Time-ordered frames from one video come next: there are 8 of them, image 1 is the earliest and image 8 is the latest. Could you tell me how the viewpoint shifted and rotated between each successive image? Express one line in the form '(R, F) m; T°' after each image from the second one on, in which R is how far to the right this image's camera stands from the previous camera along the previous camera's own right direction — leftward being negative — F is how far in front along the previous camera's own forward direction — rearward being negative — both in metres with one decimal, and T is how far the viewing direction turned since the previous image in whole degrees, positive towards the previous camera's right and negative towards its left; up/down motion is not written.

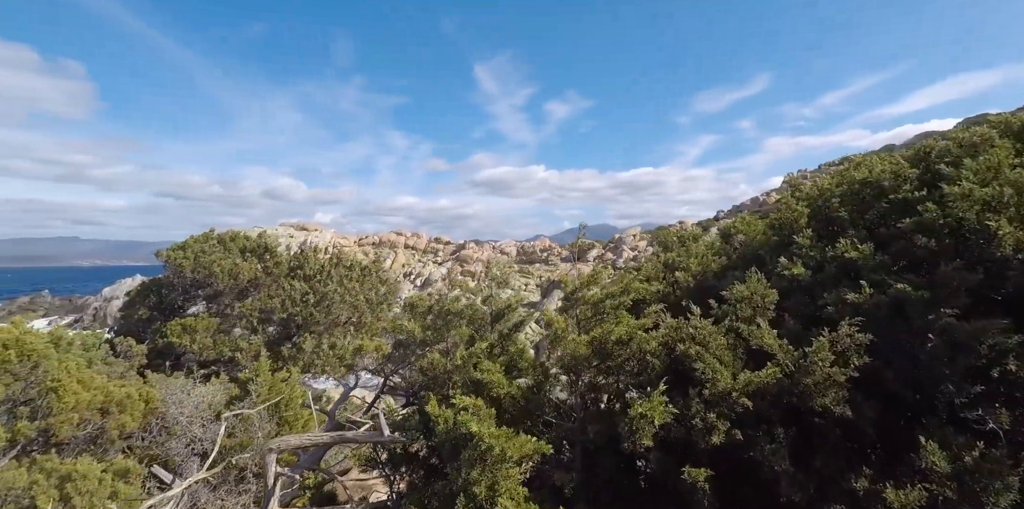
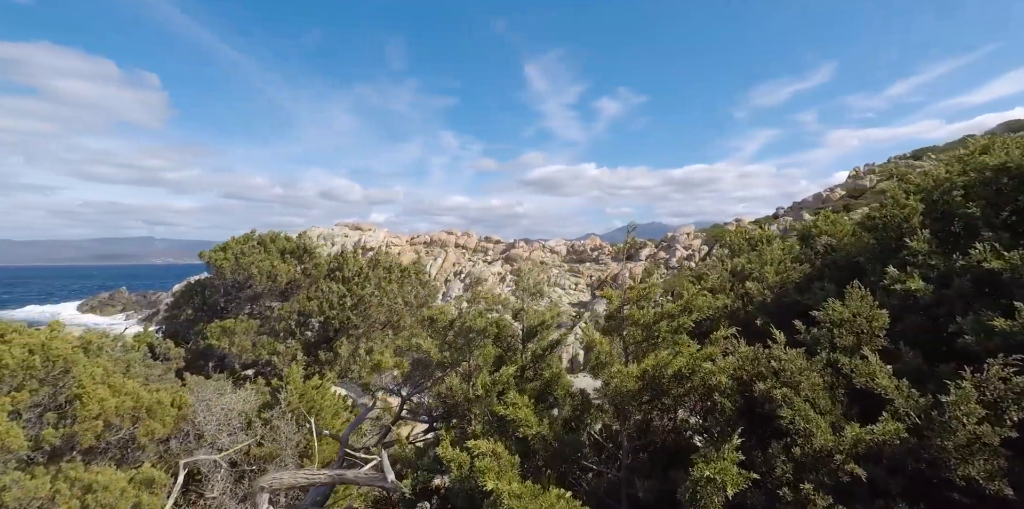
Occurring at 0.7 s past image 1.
(+0.2, +1.2) m; -5°
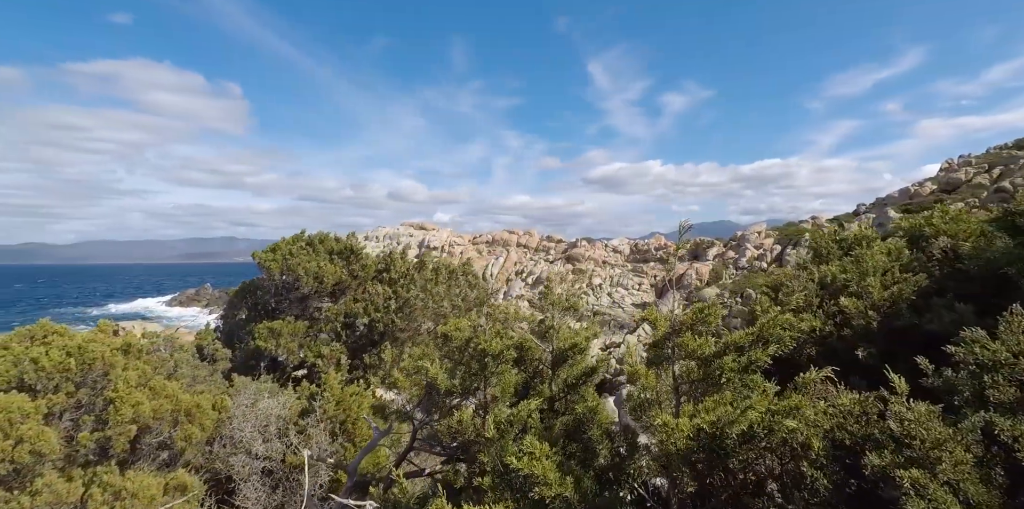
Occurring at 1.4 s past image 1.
(+0.3, +1.2) m; -6°
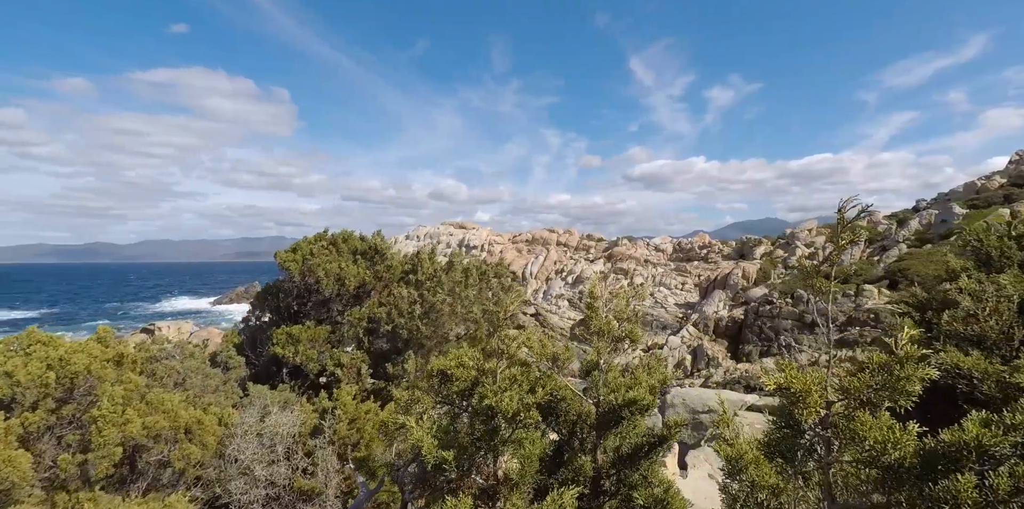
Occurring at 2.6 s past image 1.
(+0.1, +1.8) m; -4°
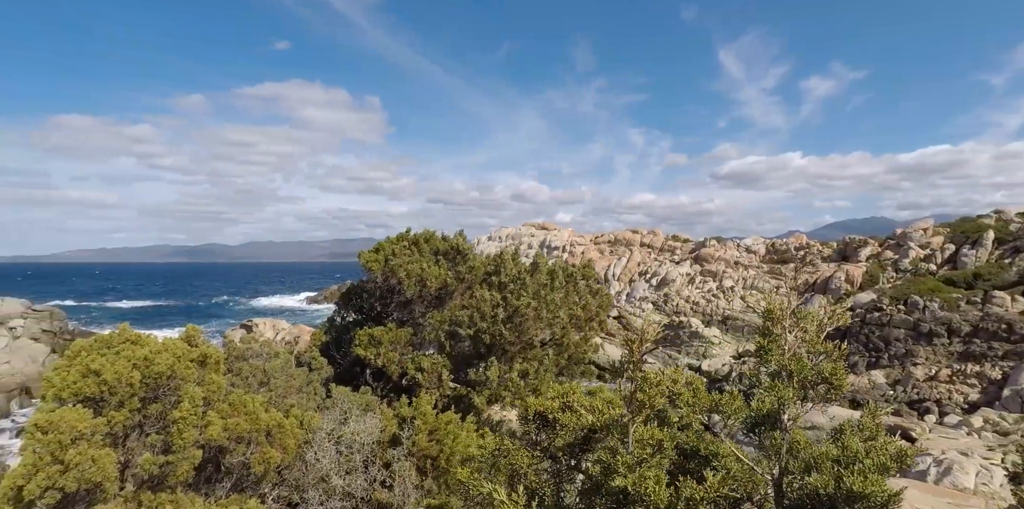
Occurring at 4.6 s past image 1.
(-0.2, +1.1) m; -8°
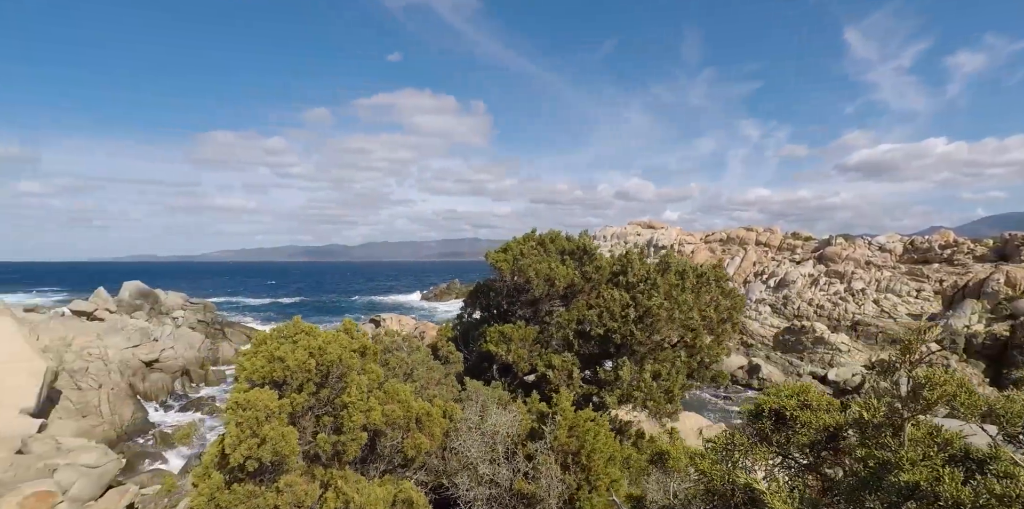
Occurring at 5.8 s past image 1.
(-0.7, -0.3) m; -10°
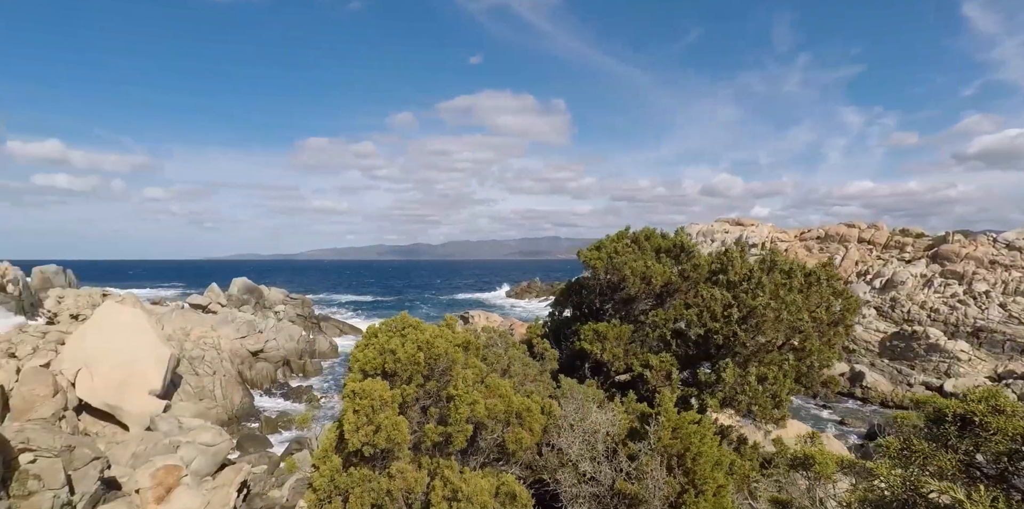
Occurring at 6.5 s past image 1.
(-0.4, -0.1) m; -8°
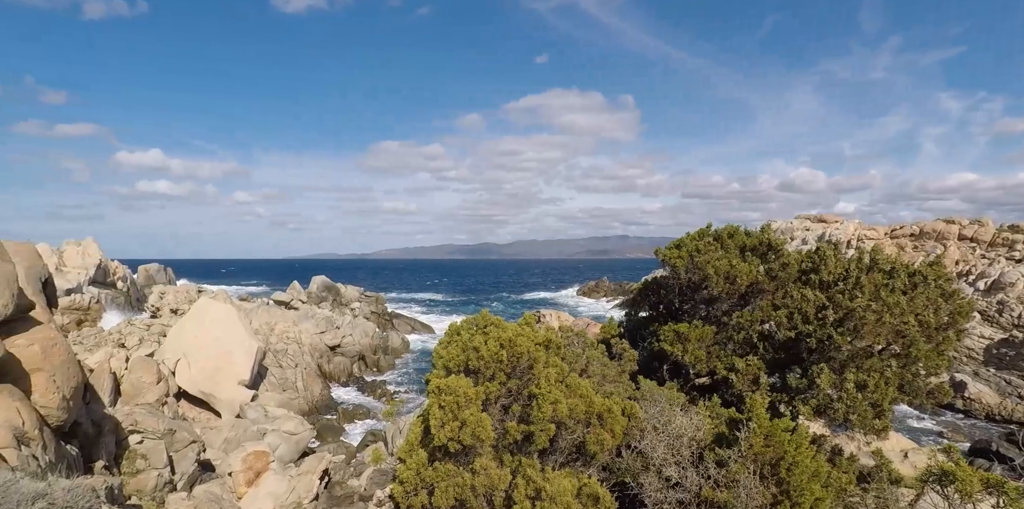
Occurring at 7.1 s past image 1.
(-0.3, +0.1) m; -7°
